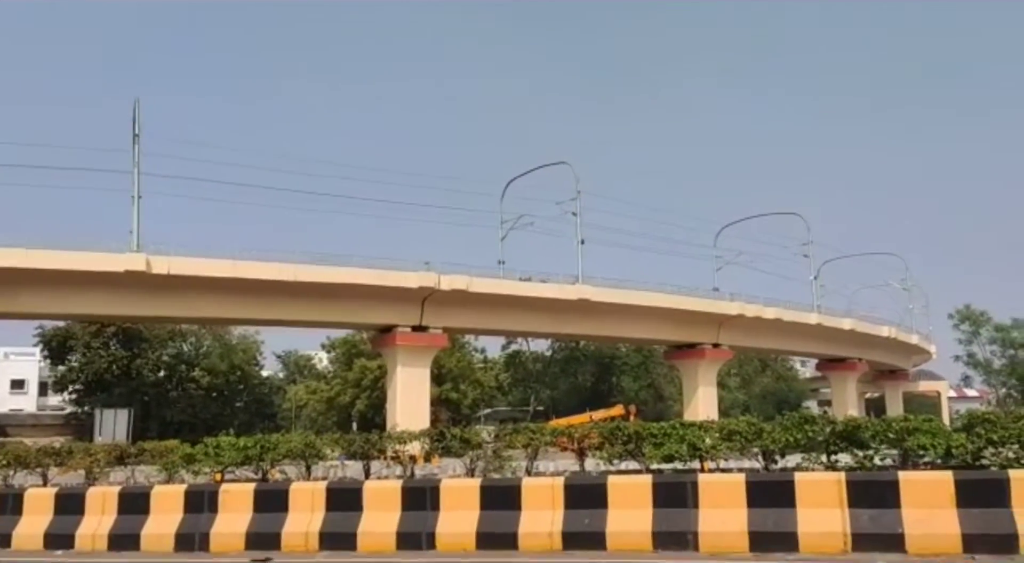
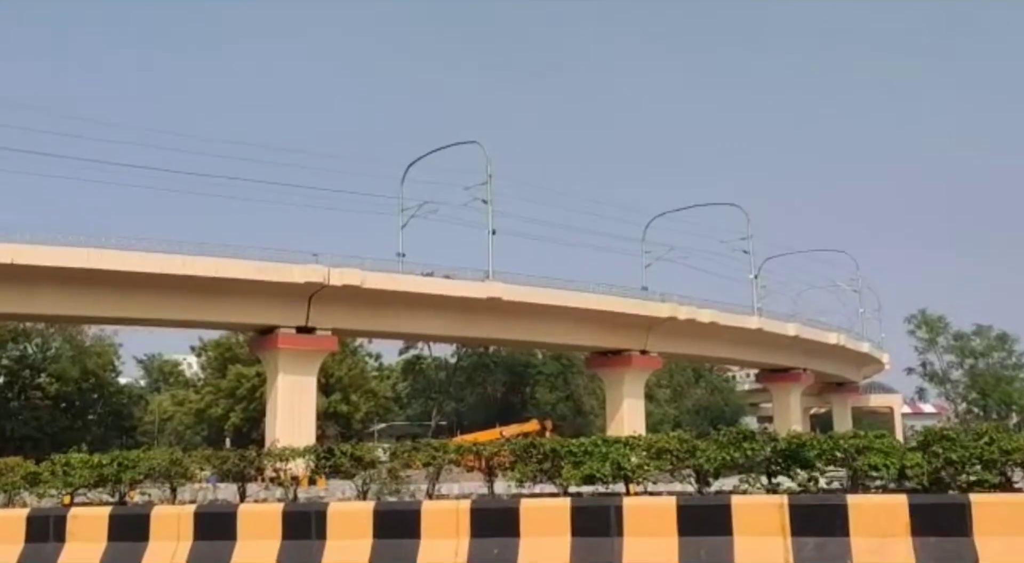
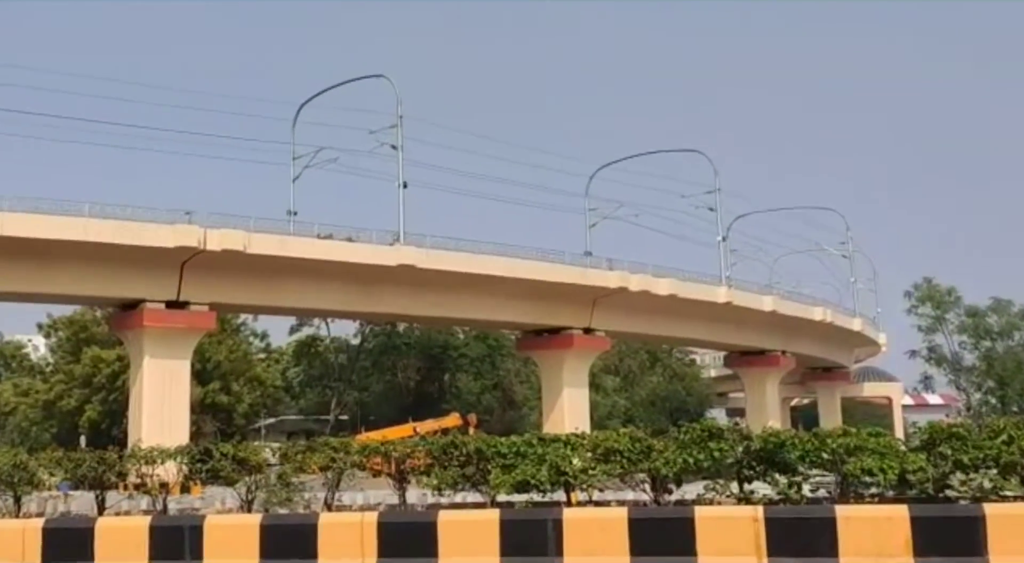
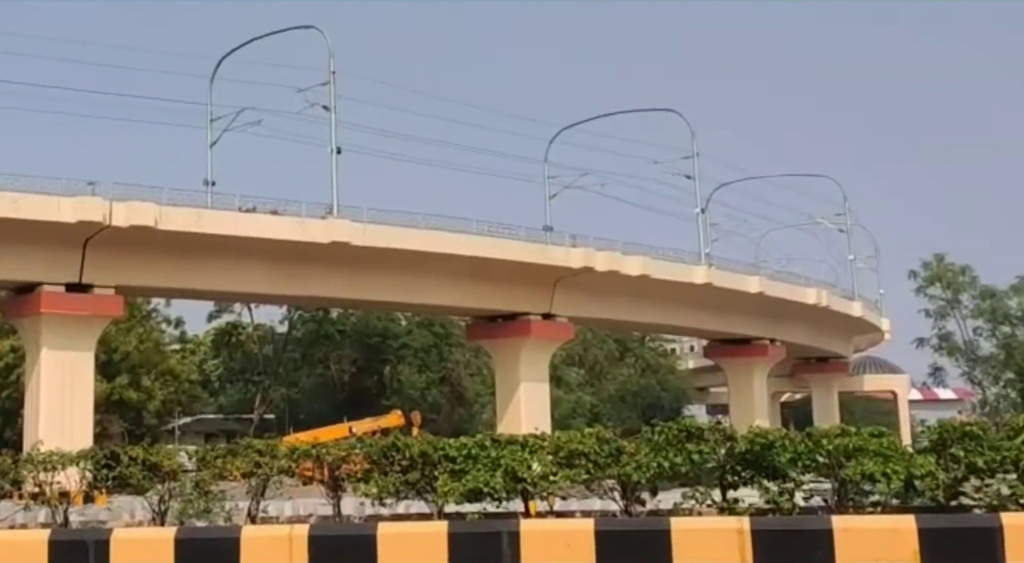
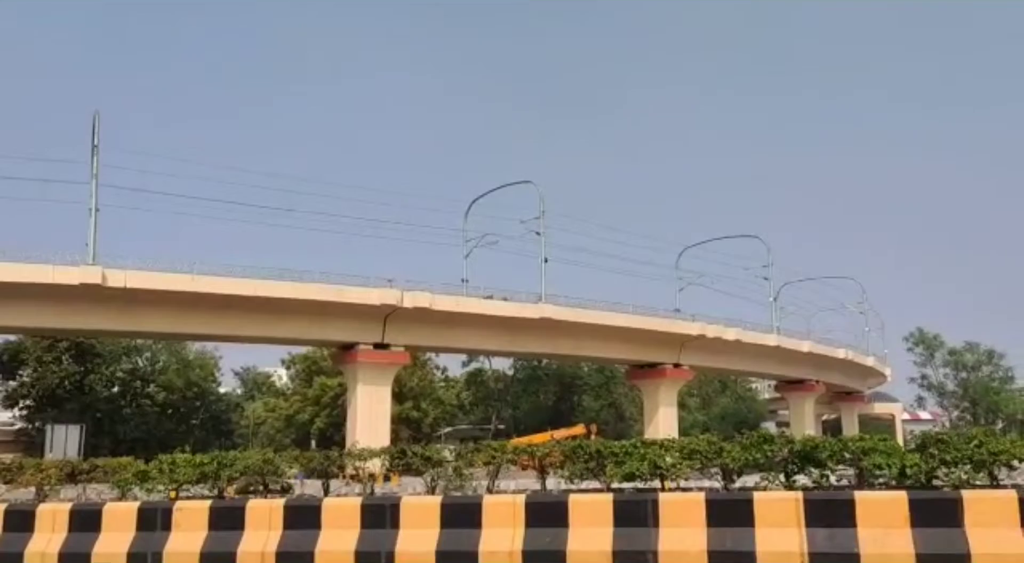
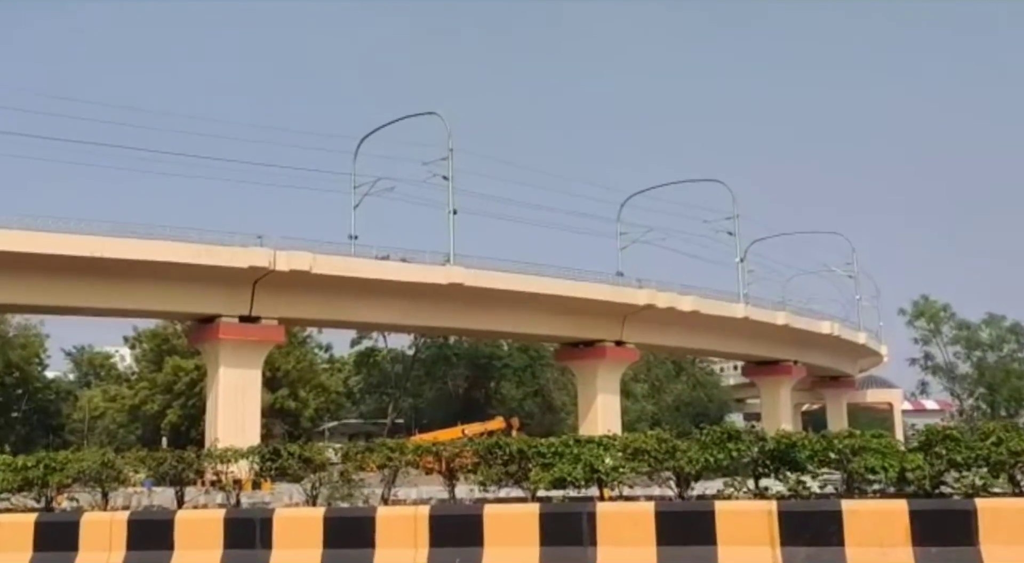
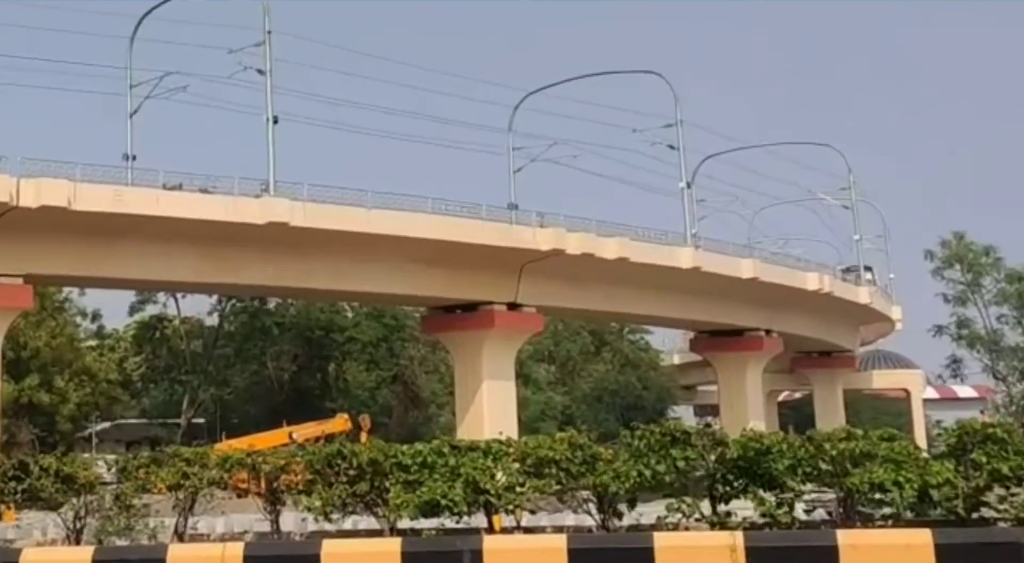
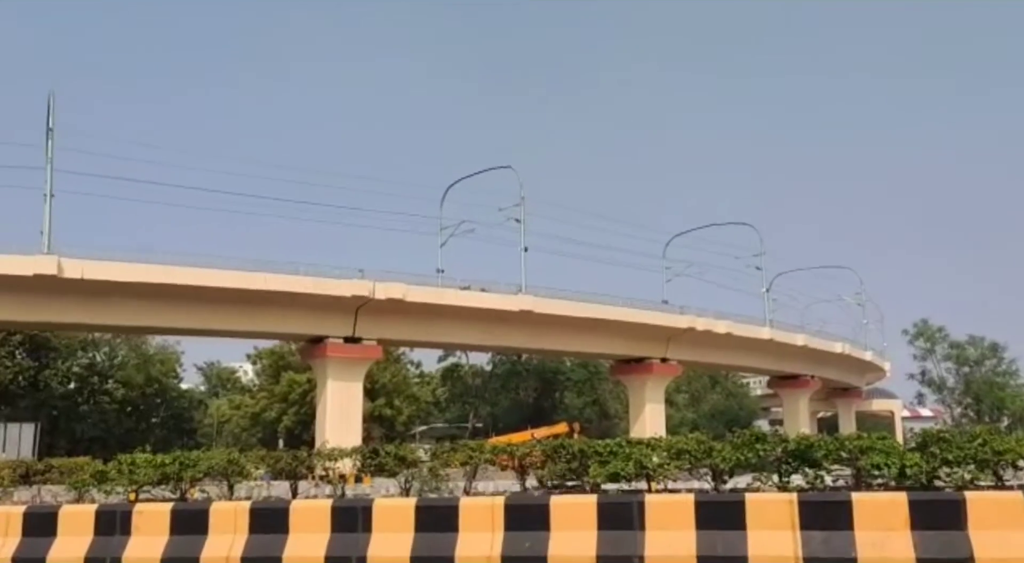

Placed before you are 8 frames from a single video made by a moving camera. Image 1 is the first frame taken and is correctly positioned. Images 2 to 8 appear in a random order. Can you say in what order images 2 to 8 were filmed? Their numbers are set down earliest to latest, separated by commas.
5, 8, 2, 6, 3, 4, 7
